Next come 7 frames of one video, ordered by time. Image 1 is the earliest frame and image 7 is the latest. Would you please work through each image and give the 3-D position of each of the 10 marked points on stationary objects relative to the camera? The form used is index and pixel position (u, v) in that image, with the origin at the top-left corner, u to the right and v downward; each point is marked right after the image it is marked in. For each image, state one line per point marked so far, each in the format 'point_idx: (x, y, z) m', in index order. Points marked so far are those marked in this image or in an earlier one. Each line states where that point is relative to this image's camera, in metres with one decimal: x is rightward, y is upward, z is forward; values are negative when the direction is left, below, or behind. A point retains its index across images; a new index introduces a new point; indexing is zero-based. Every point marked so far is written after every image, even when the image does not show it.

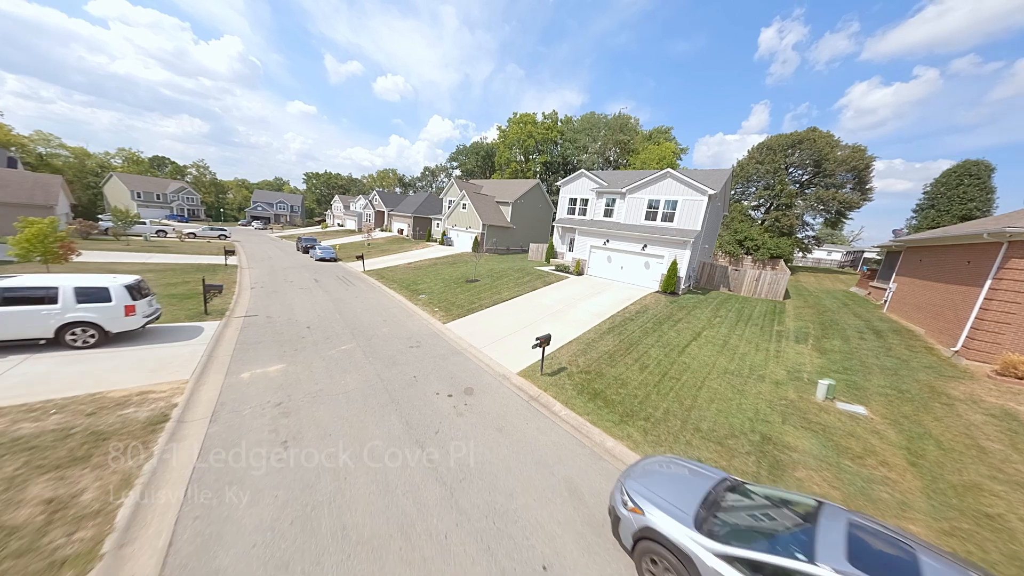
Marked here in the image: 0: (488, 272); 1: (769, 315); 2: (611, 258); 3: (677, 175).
0: (-1.8, +1.0, +19.7) m
1: (+12.0, -1.2, +14.2) m
2: (+6.2, +1.8, +18.6) m
3: (+9.6, +6.5, +17.3) m
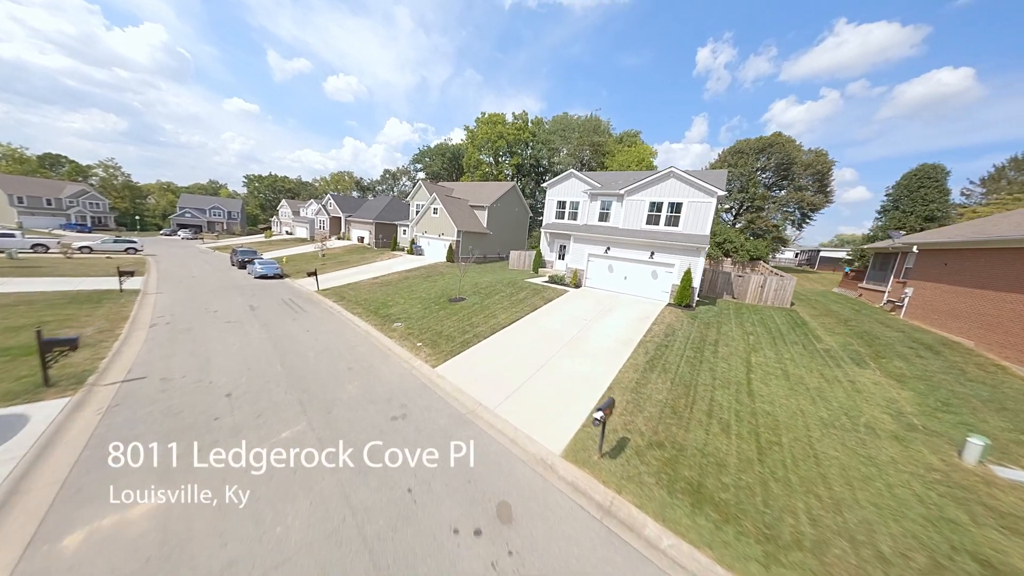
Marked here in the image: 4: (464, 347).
0: (-2.4, 0.0, +16.8) m
1: (+12.0, -1.7, +12.9) m
2: (+5.6, +1.1, +16.6) m
3: (+9.0, +5.9, +15.7) m
4: (-1.6, -2.0, +10.1) m
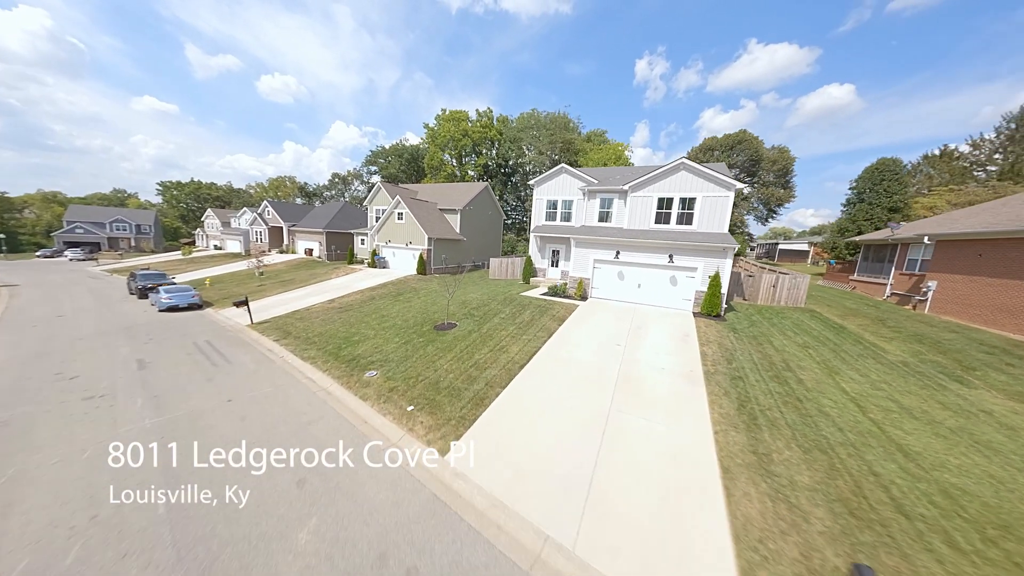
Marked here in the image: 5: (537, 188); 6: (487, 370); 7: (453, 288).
0: (-2.5, -0.9, +13.5) m
1: (+12.4, -1.7, +11.4) m
2: (+5.4, +0.6, +14.3) m
3: (+8.6, +5.7, +13.9) m
4: (-0.8, -2.8, +7.0) m
5: (+1.6, +6.2, +18.4) m
6: (-0.7, -2.4, +8.3) m
7: (-3.6, -0.1, +18.0) m
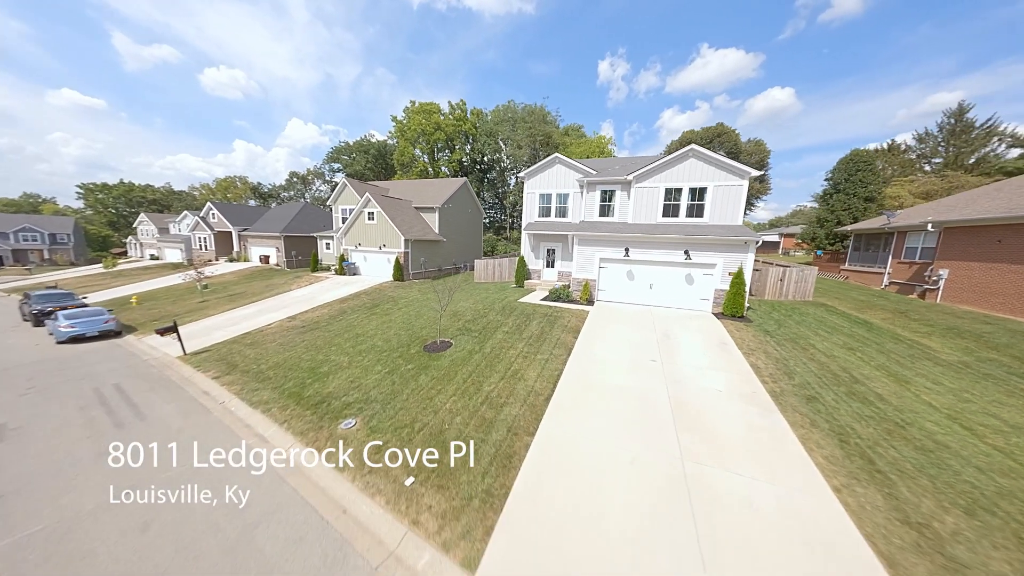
0: (-2.5, -1.3, +11.4) m
1: (+12.6, -1.5, +10.6) m
2: (+5.3, +0.6, +12.9) m
3: (+8.3, +5.7, +12.7) m
4: (-0.1, -3.1, +5.1) m
5: (+0.9, +6.0, +16.6) m
6: (-0.2, -2.7, +6.4) m
7: (-3.9, -0.6, +15.8) m
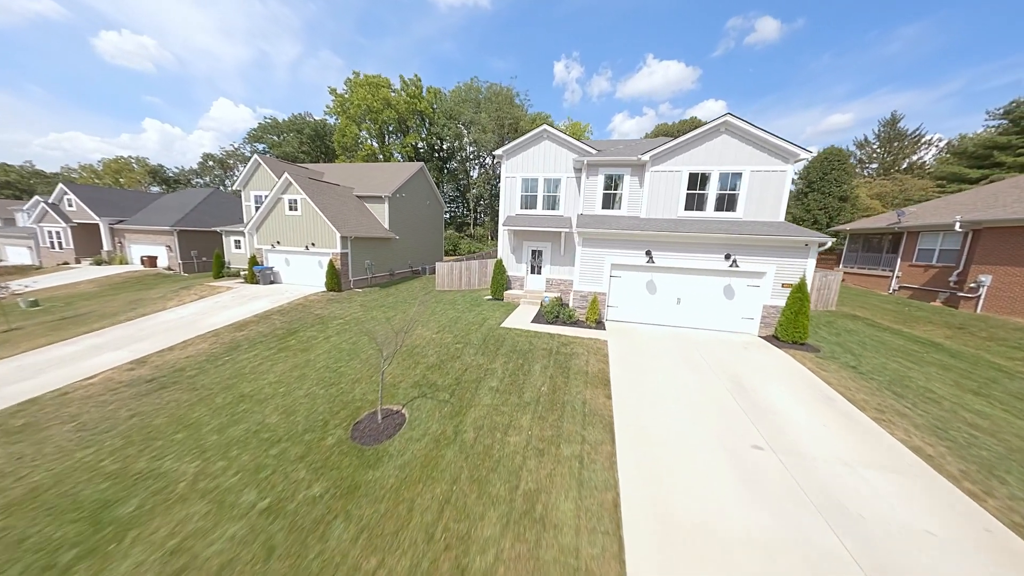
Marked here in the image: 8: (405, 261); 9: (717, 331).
0: (-2.8, -2.0, +7.2) m
1: (+12.3, -1.9, +8.3) m
2: (+4.7, +0.1, +9.6) m
3: (+7.6, +5.3, +9.8) m
4: (+0.4, -3.8, +1.2) m
5: (-0.2, +5.4, +12.7) m
6: (+0.2, -3.3, +2.6) m
7: (-4.8, -1.2, +11.3) m
8: (-7.0, +1.8, +19.8) m
9: (+6.5, -1.4, +9.4) m
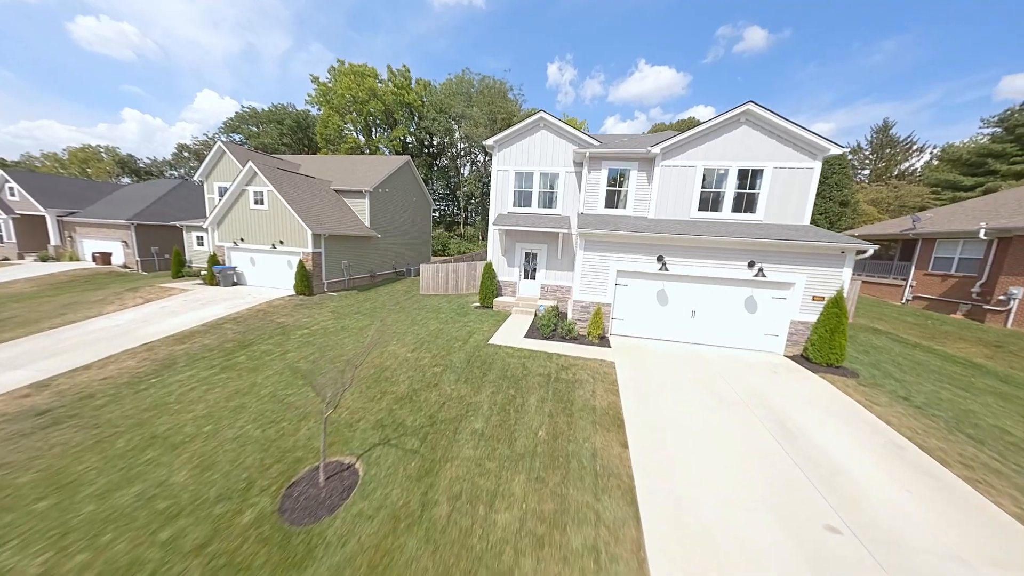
0: (-3.0, -2.2, +5.7) m
1: (+12.0, -2.3, +7.3) m
2: (+4.4, -0.2, +8.4) m
3: (+7.4, +4.9, +8.7) m
4: (+0.4, -4.0, -0.1) m
5: (-0.5, +5.2, +11.3) m
6: (+0.1, -3.6, +1.2) m
7: (-5.1, -1.4, +9.8) m
8: (-7.6, +1.6, +18.2) m
9: (+6.2, -1.7, +8.2) m
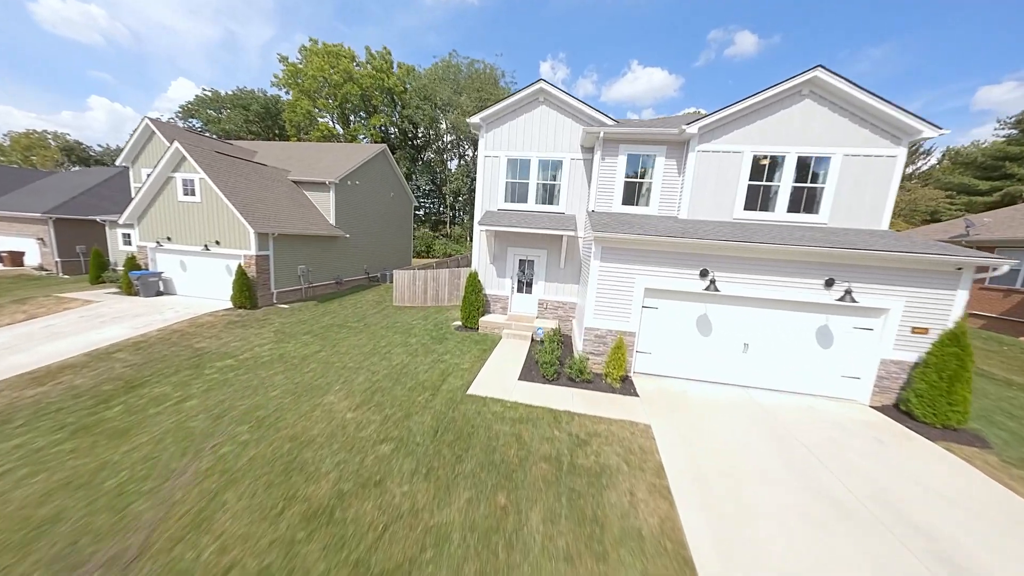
0: (-3.1, -2.7, +3.3) m
1: (+11.8, -2.9, +5.4) m
2: (+4.2, -0.7, +6.2) m
3: (+7.2, +4.4, +6.6) m
4: (+0.4, -4.5, -2.4) m
5: (-0.8, +4.7, +9.0) m
6: (+0.1, -4.1, -1.1) m
7: (-5.4, -1.9, +7.3) m
8: (-8.0, +1.2, +15.7) m
9: (+6.0, -2.2, +6.1) m
